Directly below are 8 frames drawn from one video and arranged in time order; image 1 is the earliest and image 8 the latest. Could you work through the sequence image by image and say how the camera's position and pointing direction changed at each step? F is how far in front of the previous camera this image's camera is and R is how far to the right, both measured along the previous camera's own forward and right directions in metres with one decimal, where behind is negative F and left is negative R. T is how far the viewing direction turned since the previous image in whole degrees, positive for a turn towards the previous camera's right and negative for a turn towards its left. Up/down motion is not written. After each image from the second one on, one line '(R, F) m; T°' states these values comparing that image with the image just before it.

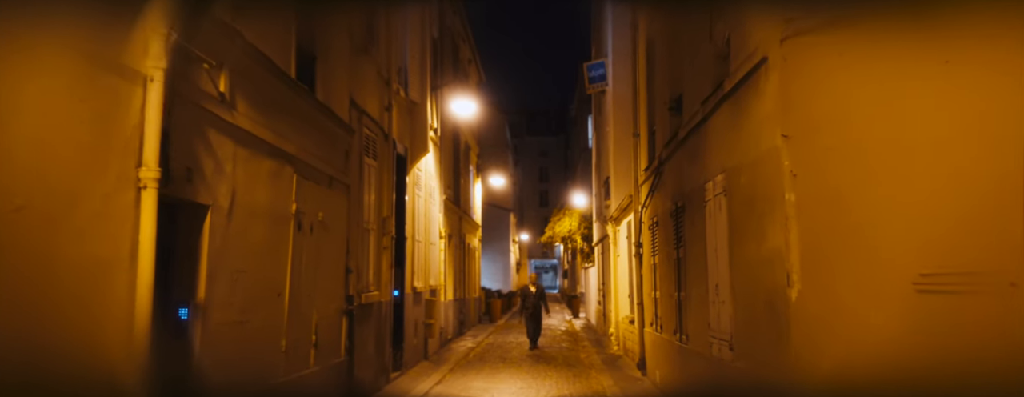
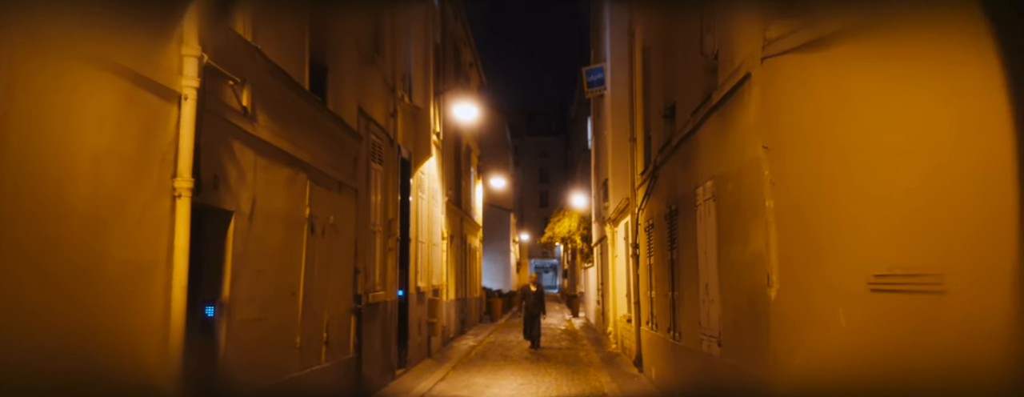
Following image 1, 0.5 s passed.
(0.0, -0.5) m; 0°
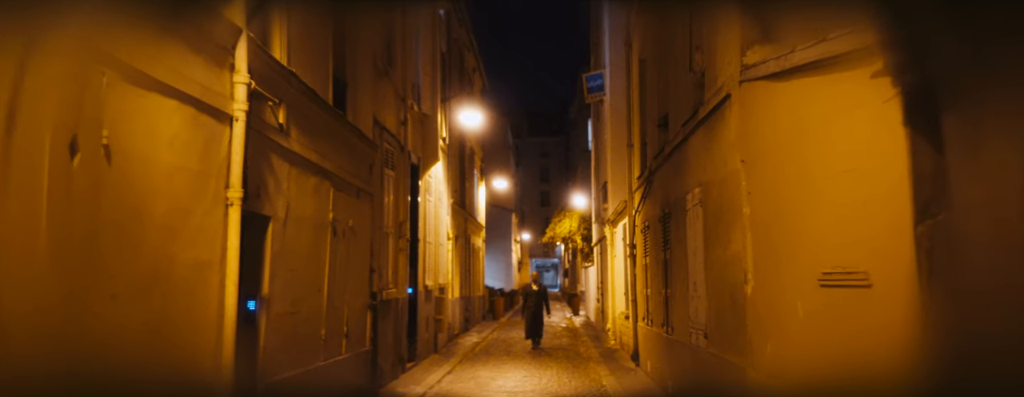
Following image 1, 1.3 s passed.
(-0.1, -0.8) m; 0°
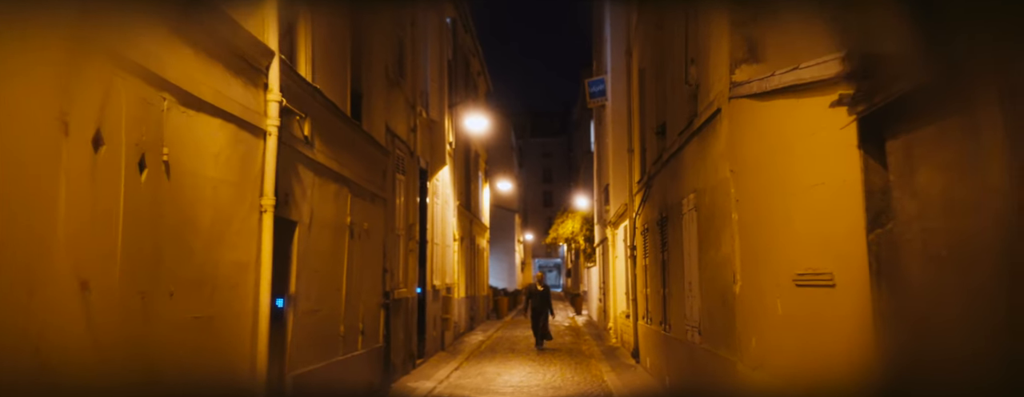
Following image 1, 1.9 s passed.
(0.0, -0.6) m; 0°
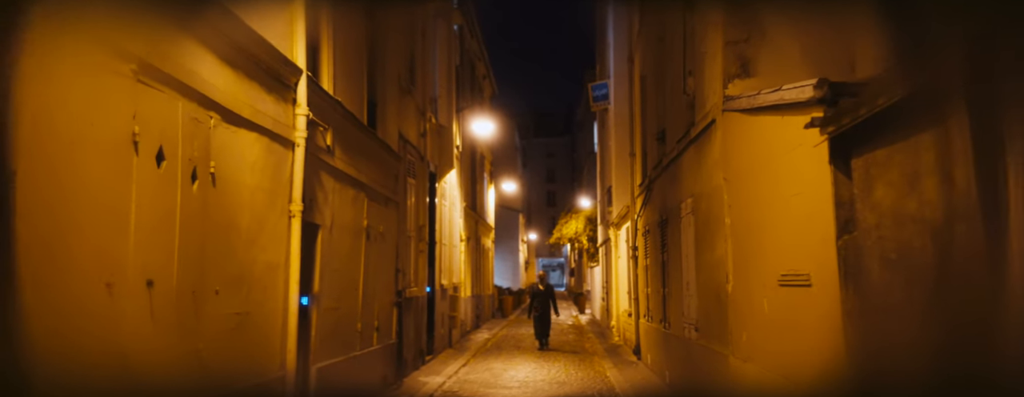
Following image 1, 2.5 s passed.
(-0.1, -0.6) m; 0°
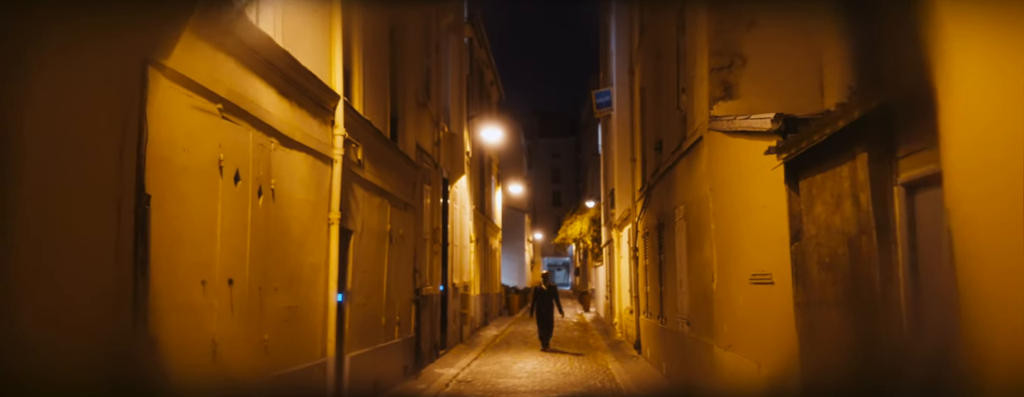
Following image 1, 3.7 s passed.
(-0.1, -1.1) m; 0°
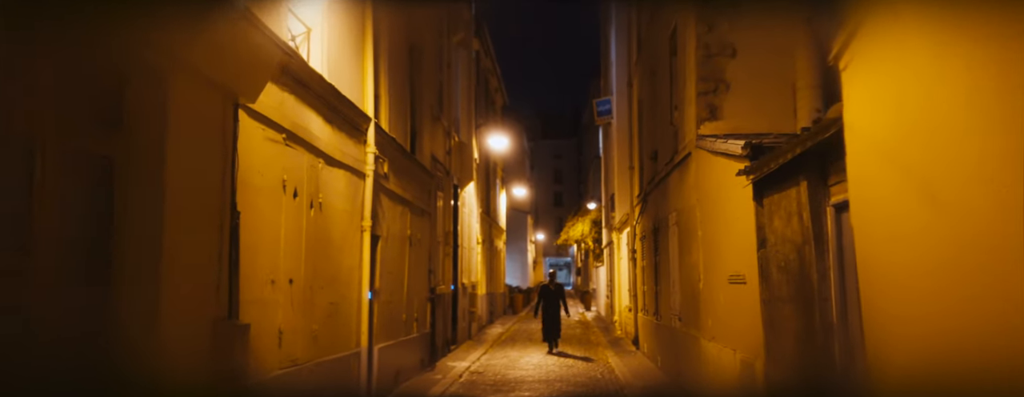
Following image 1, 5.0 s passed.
(-0.1, -1.2) m; 0°
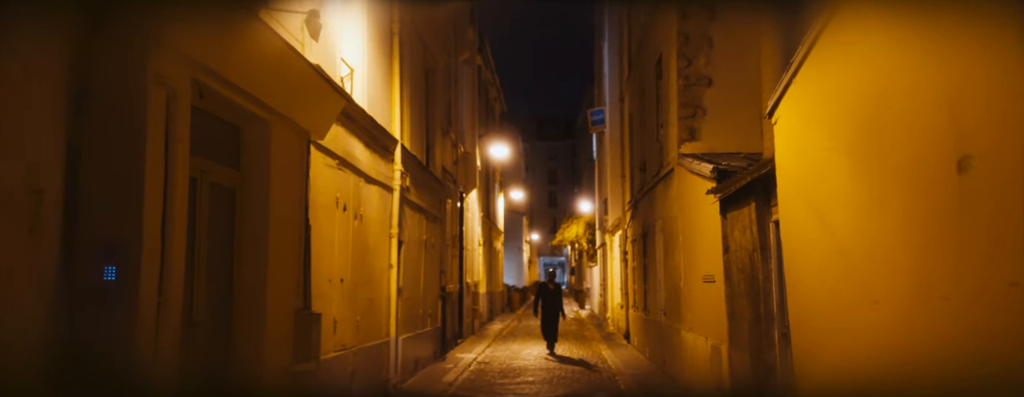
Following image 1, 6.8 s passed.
(-0.2, -1.6) m; 0°
